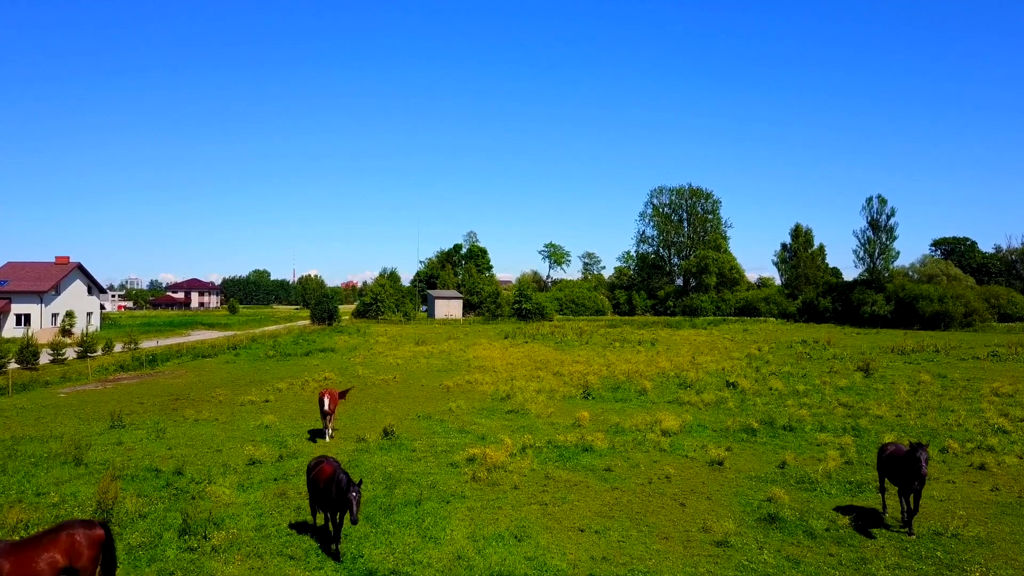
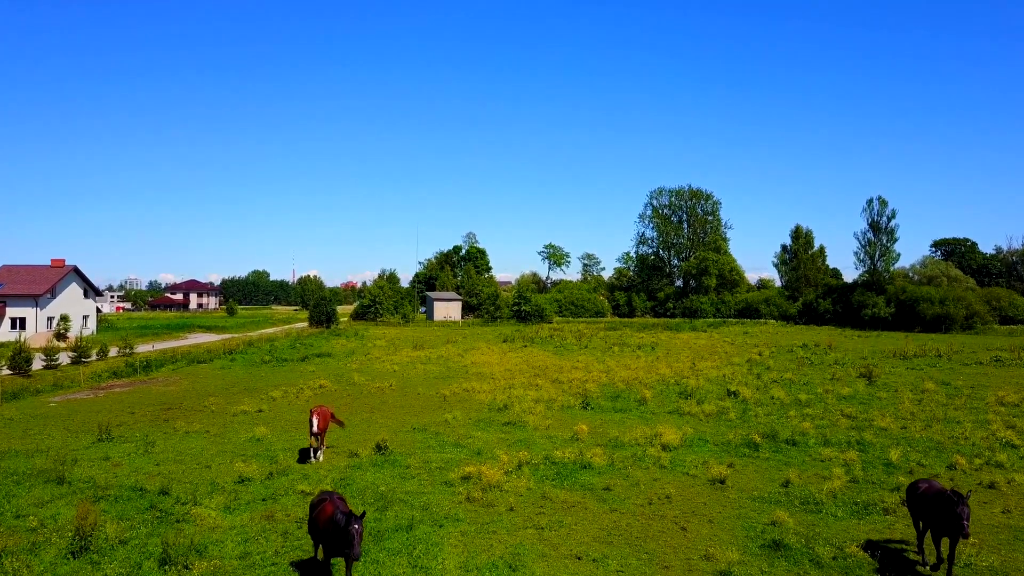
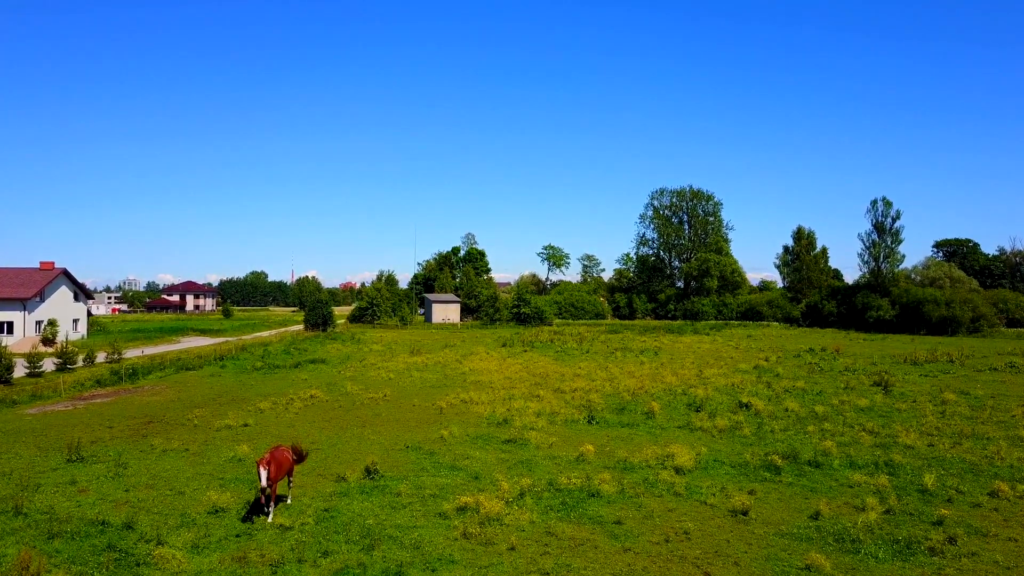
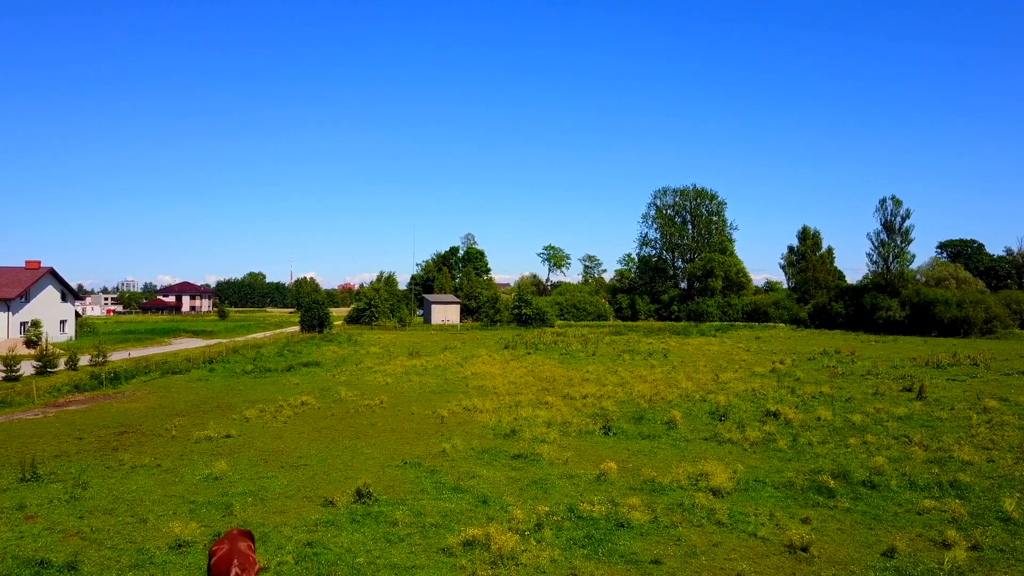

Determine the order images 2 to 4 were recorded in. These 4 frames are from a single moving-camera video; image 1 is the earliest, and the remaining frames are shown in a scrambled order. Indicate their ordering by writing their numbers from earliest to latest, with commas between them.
2, 3, 4
